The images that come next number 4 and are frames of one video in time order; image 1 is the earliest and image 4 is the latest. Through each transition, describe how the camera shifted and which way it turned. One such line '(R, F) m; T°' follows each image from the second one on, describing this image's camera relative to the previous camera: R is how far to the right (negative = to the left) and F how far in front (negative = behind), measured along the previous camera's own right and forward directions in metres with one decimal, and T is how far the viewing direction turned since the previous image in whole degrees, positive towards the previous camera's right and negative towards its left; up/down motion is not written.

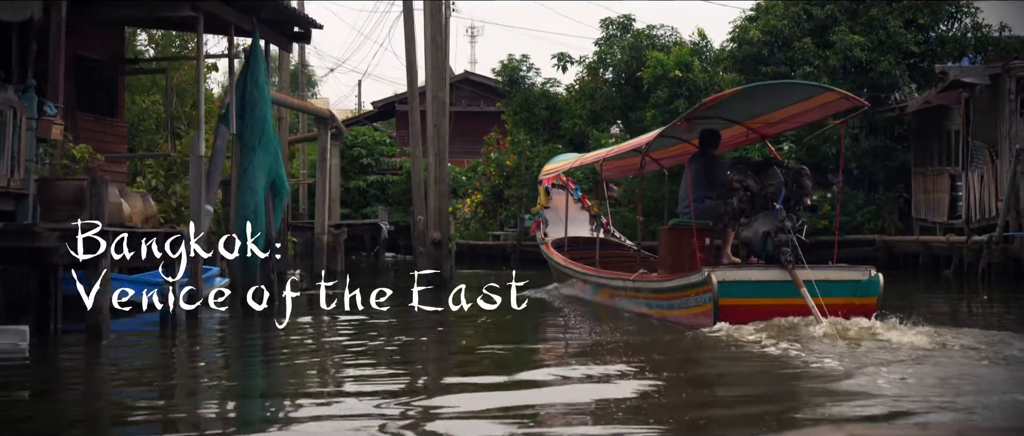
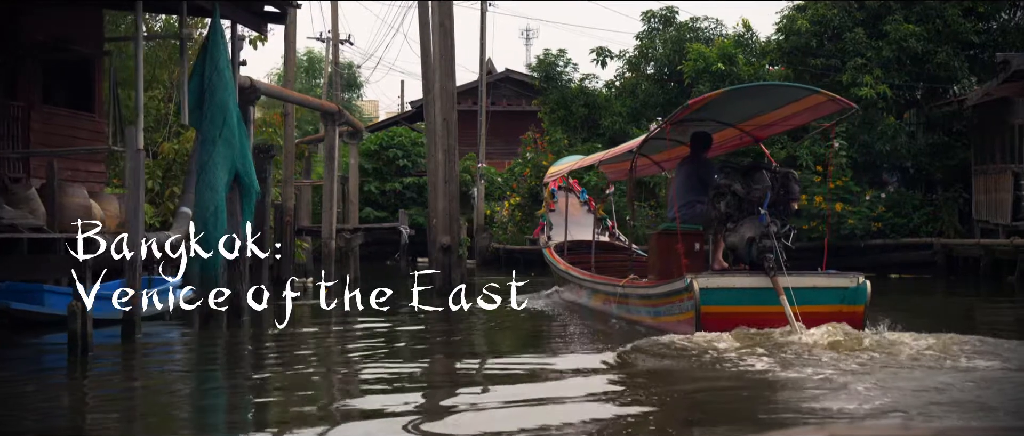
(+0.7, +1.0) m; -4°
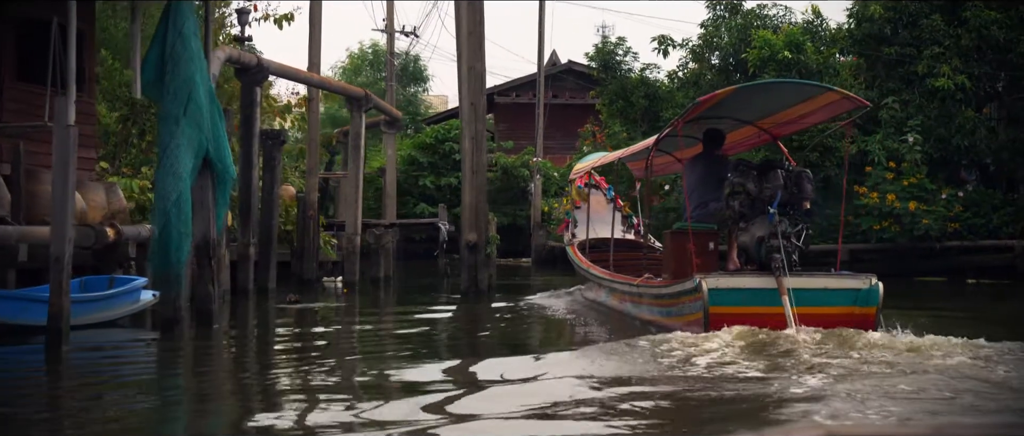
(+0.7, +0.9) m; -5°
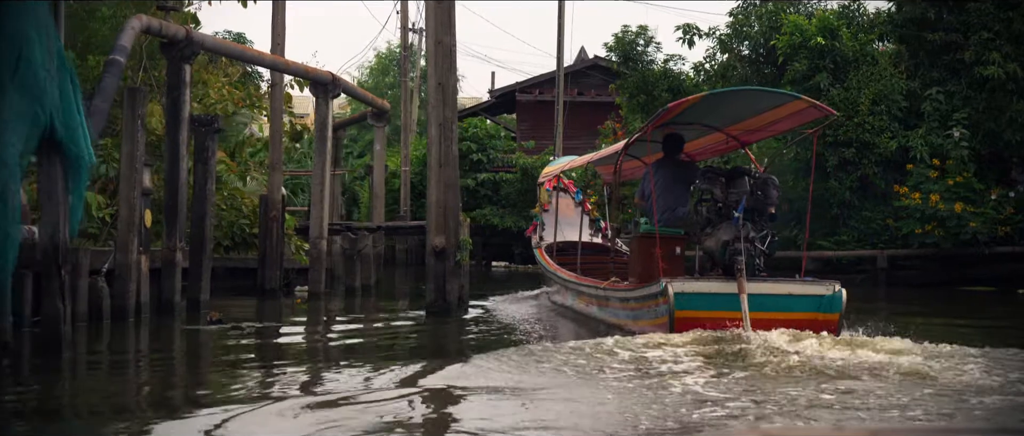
(+0.9, +1.5) m; -3°
